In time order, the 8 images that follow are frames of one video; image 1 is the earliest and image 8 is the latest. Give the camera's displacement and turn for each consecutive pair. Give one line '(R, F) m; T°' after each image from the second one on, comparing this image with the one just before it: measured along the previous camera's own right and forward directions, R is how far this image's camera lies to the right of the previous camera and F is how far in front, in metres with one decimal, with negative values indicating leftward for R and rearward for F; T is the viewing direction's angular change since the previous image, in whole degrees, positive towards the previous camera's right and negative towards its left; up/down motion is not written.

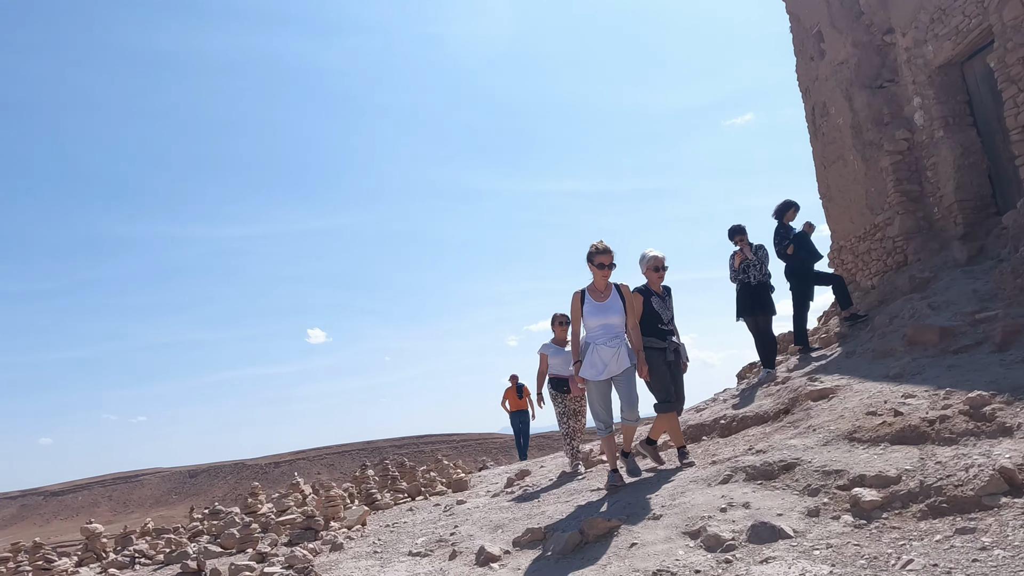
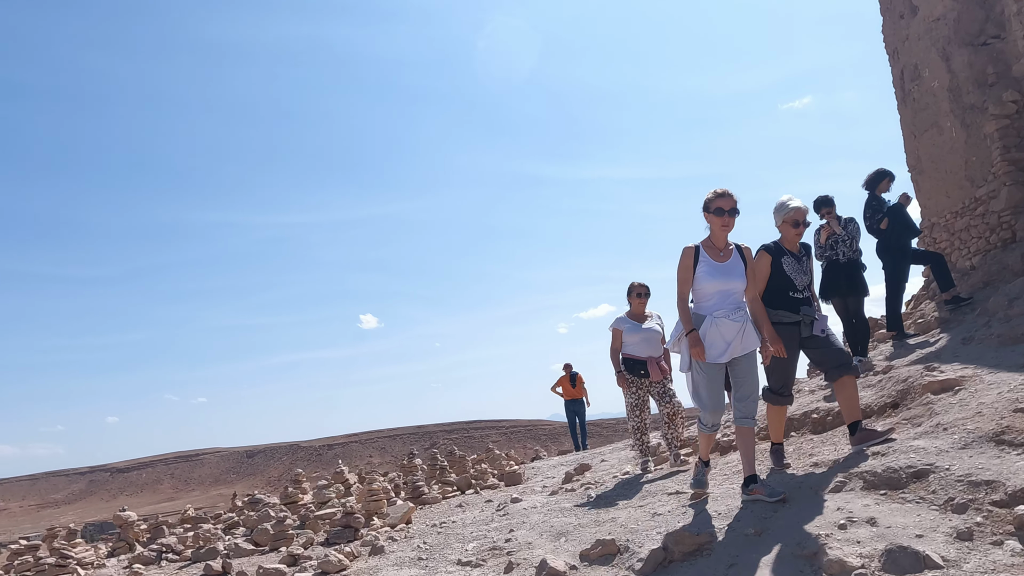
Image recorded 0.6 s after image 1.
(-0.1, +0.6) m; -4°
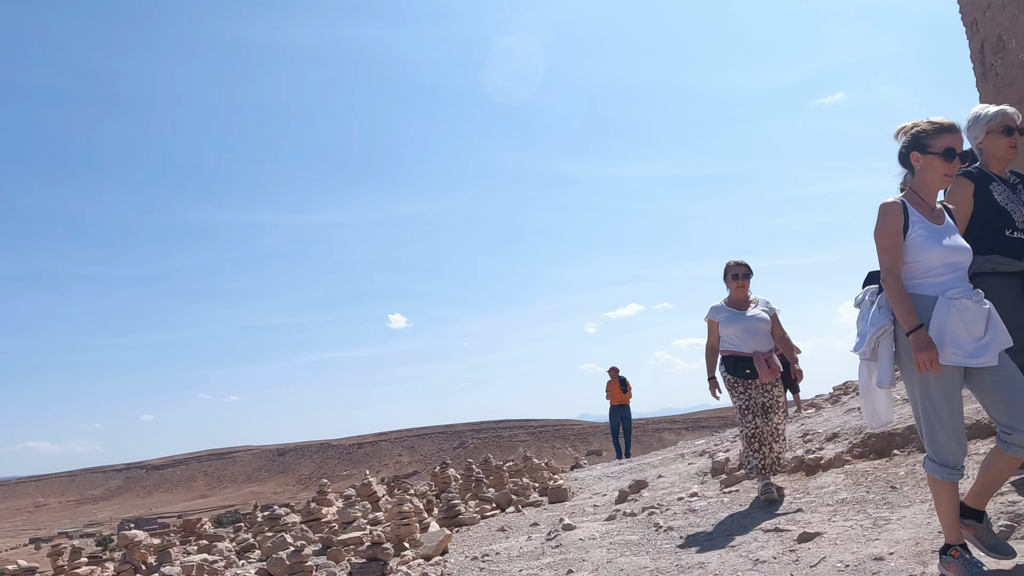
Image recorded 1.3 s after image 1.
(-0.1, +0.7) m; -2°
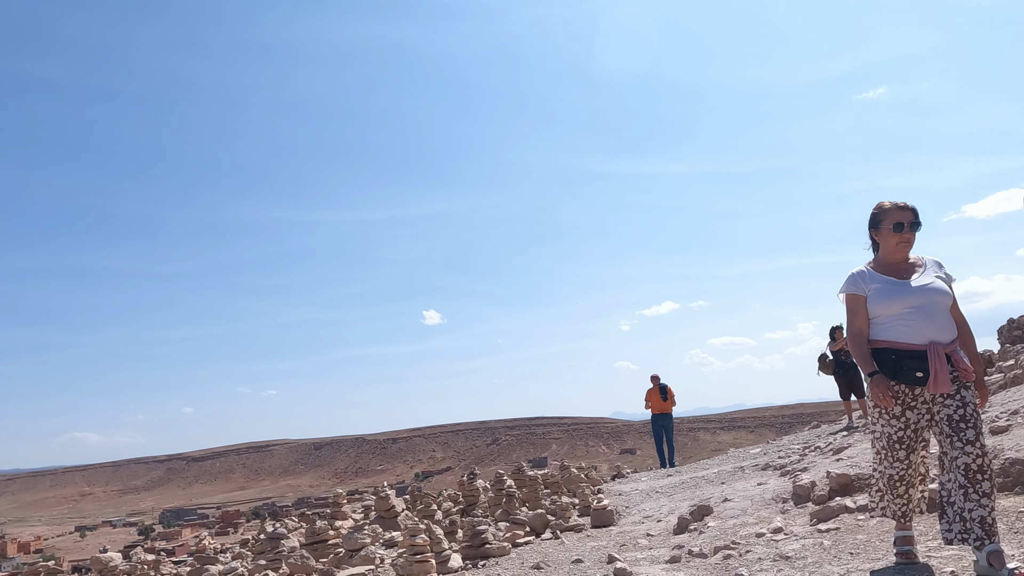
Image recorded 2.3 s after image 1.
(0.0, +0.9) m; -3°
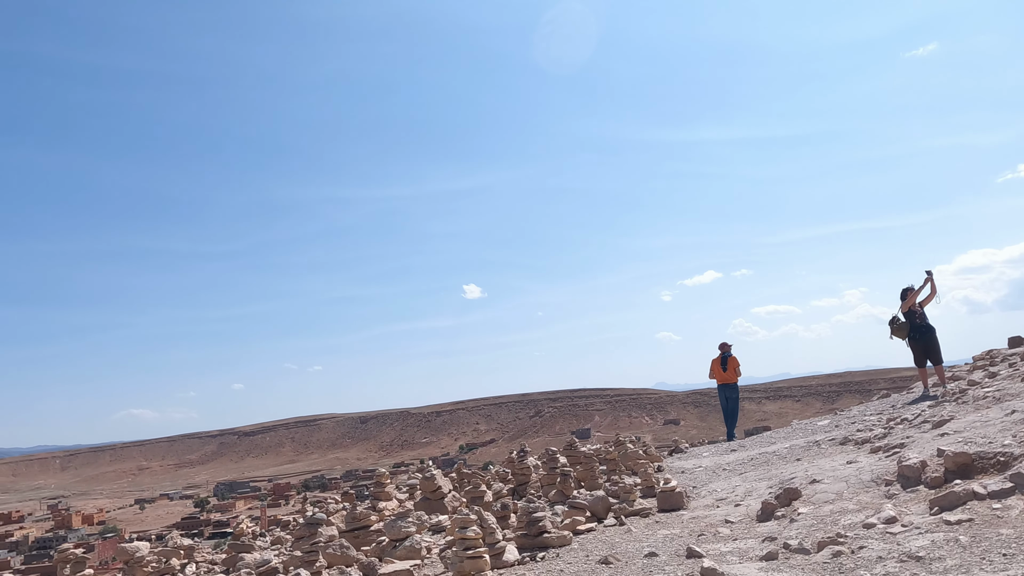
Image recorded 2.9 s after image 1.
(-0.1, +0.5) m; -3°
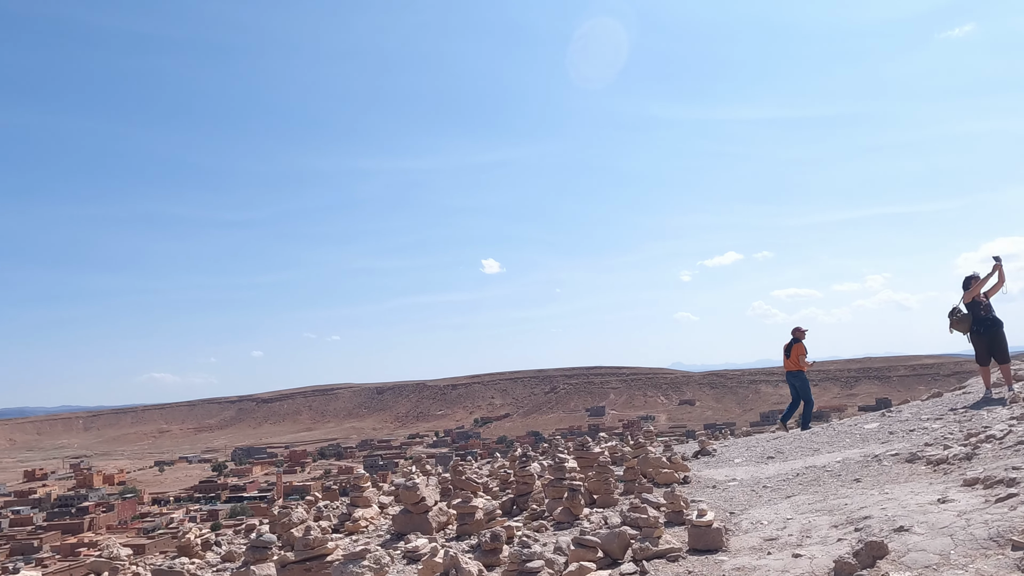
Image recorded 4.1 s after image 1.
(-0.1, +0.8) m; -1°
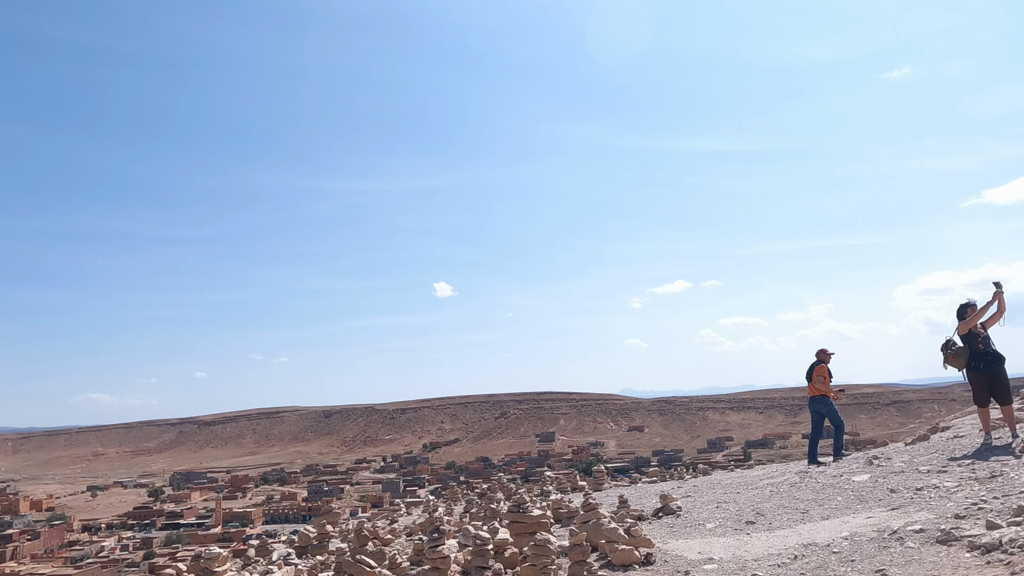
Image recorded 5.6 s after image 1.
(+0.2, +1.4) m; +4°
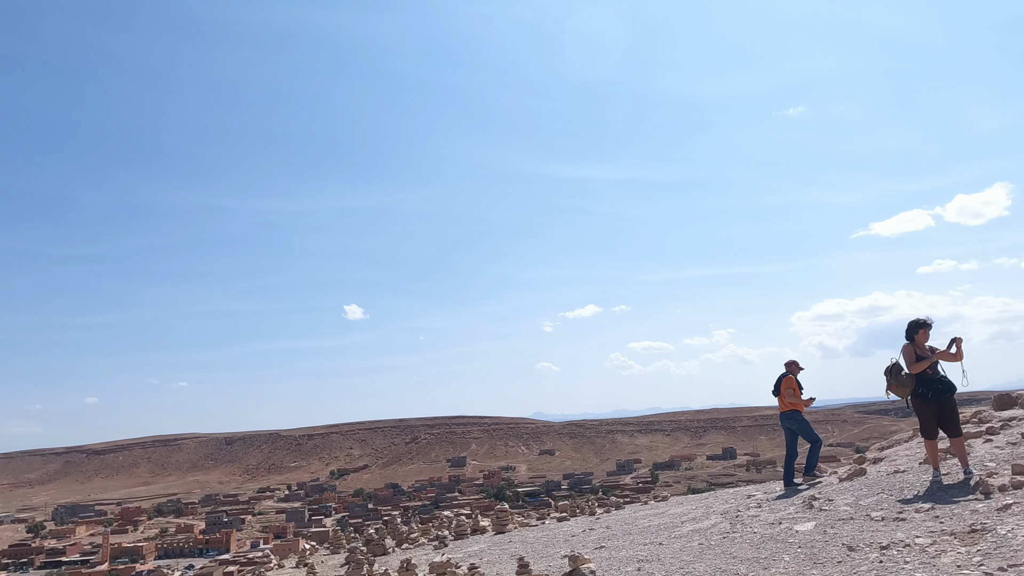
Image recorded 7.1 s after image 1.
(+0.3, +1.4) m; +7°
